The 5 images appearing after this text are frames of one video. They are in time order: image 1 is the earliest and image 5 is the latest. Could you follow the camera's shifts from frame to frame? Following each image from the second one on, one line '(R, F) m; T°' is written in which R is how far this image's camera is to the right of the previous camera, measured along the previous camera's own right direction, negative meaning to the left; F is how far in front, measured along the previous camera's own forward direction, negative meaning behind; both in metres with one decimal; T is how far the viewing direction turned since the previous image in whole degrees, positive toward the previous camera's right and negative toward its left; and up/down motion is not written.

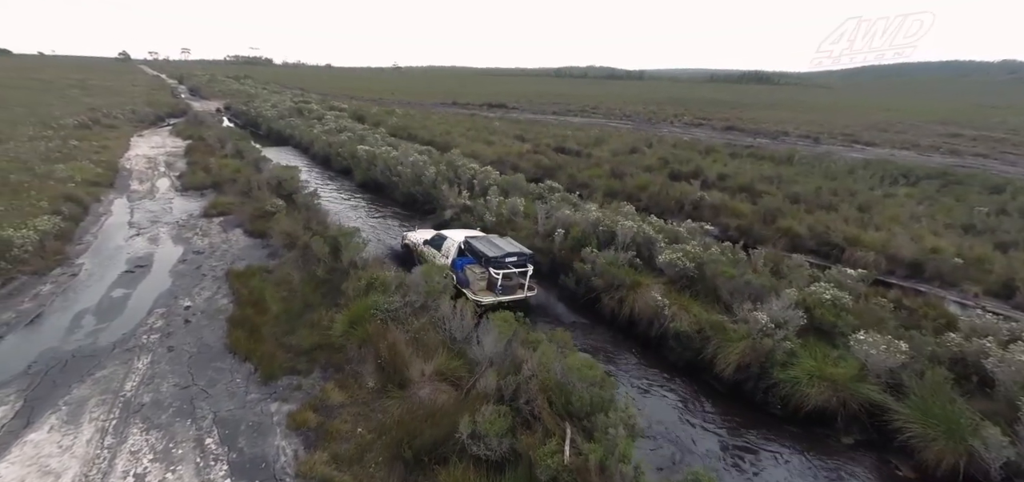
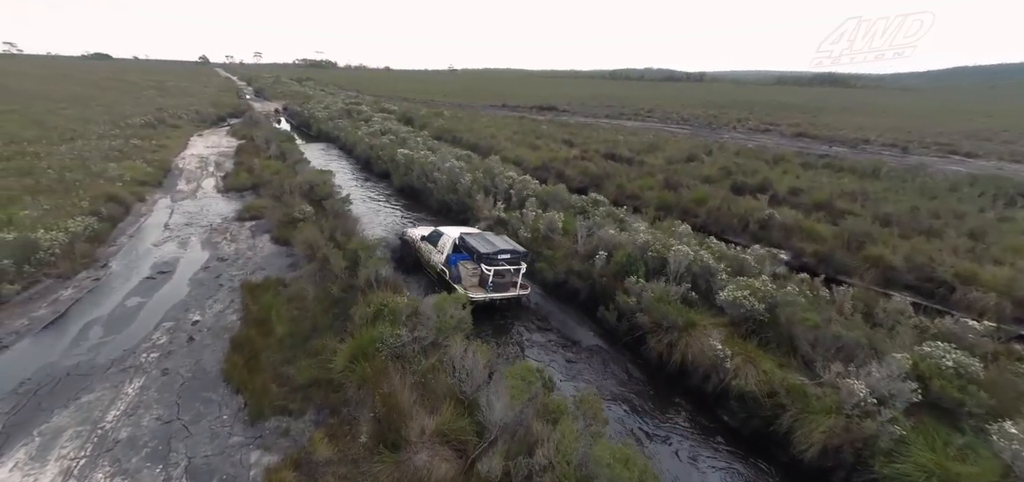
(+0.4, +1.6) m; -6°
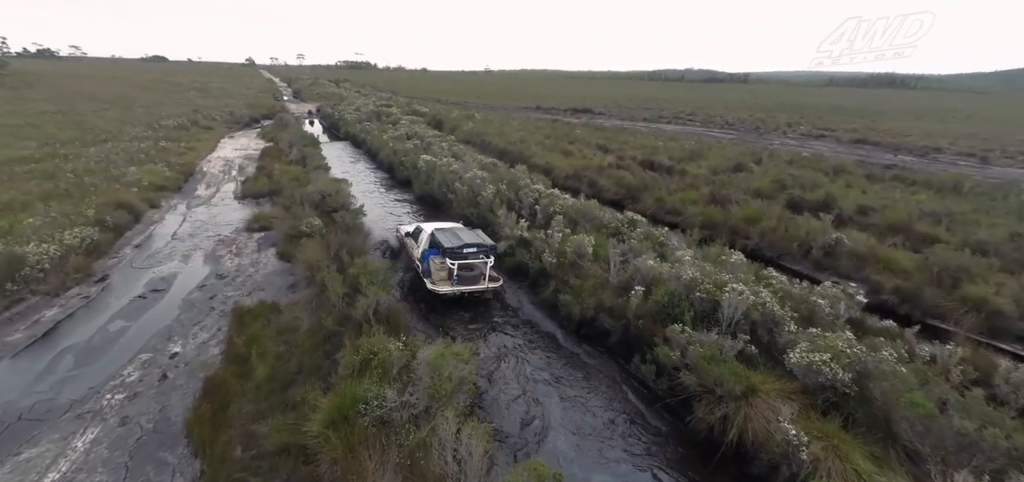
(+0.3, +1.8) m; -4°
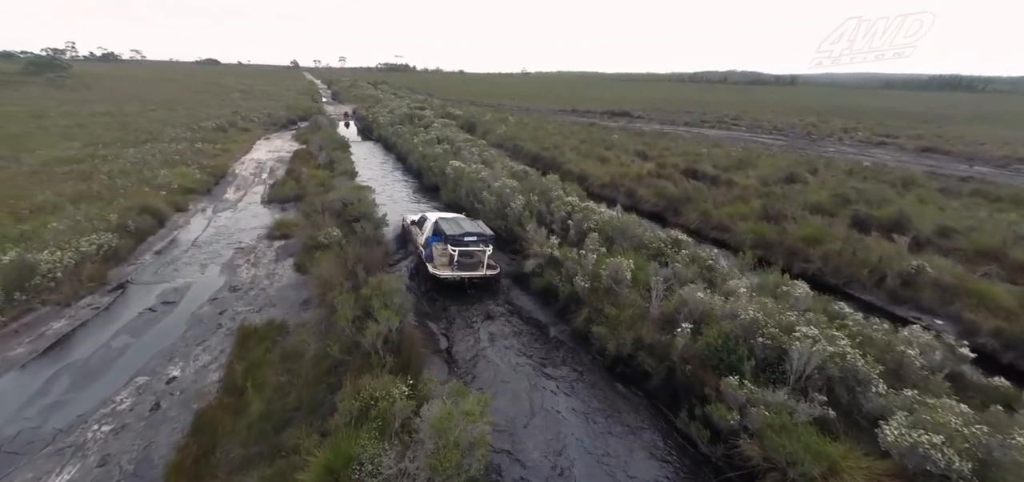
(+0.1, +1.3) m; -4°
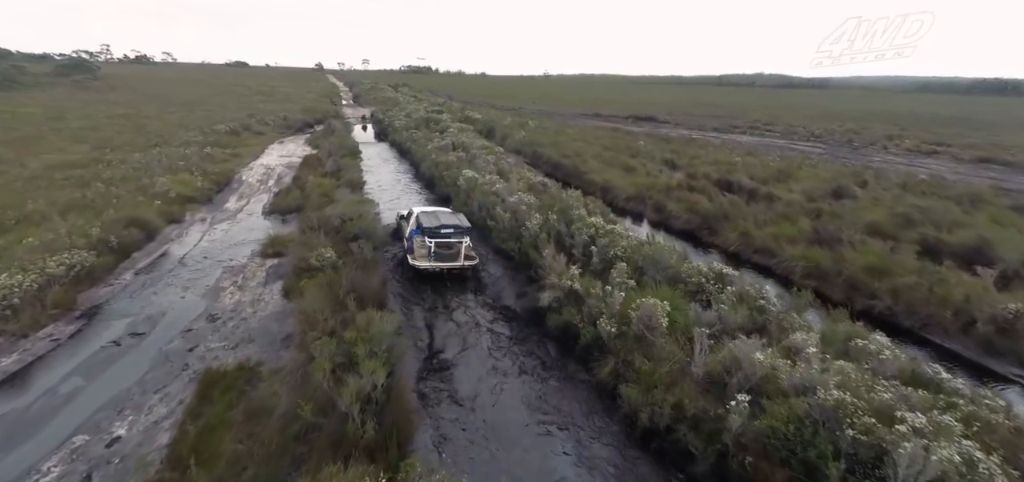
(+0.1, +1.8) m; -3°
